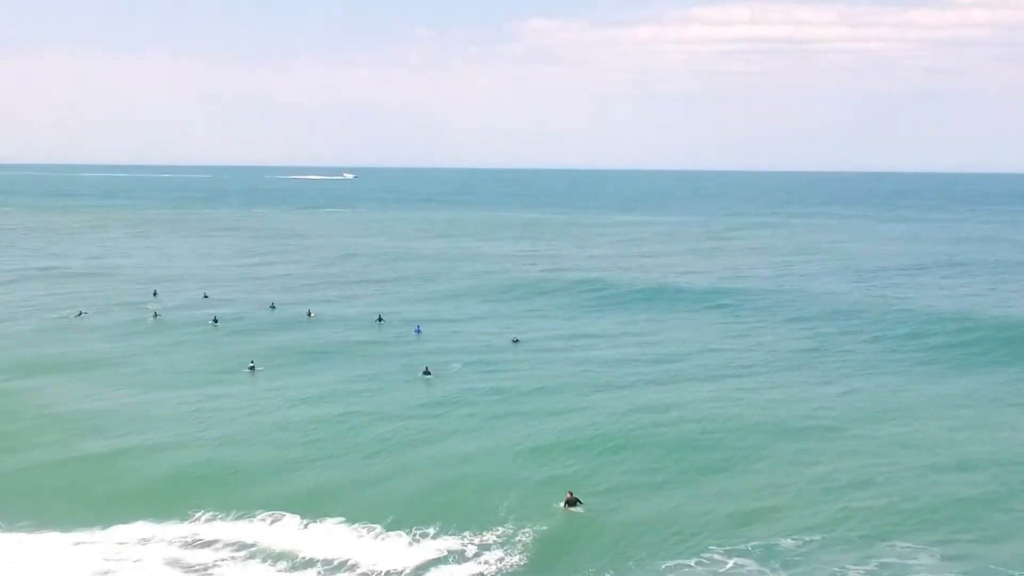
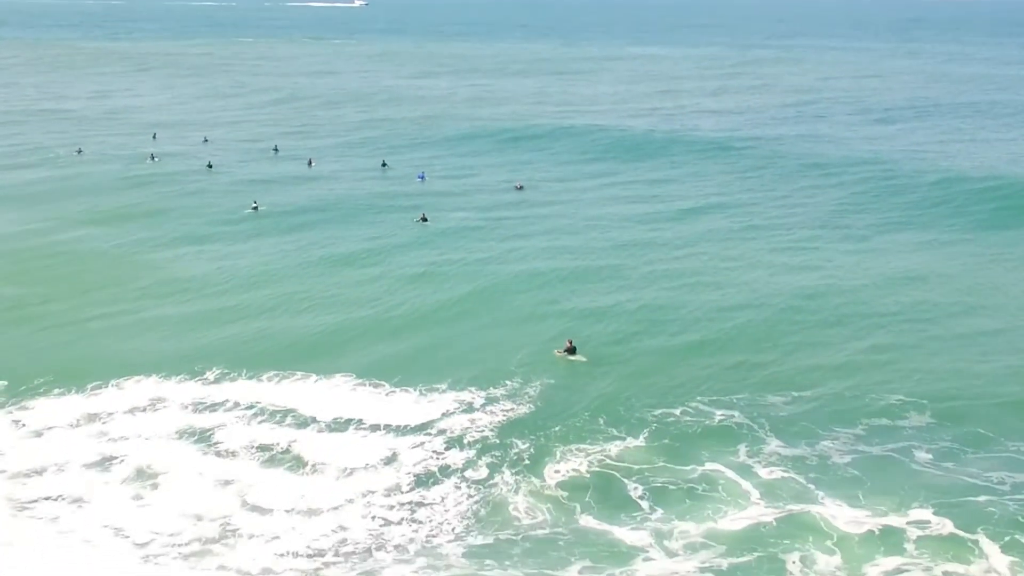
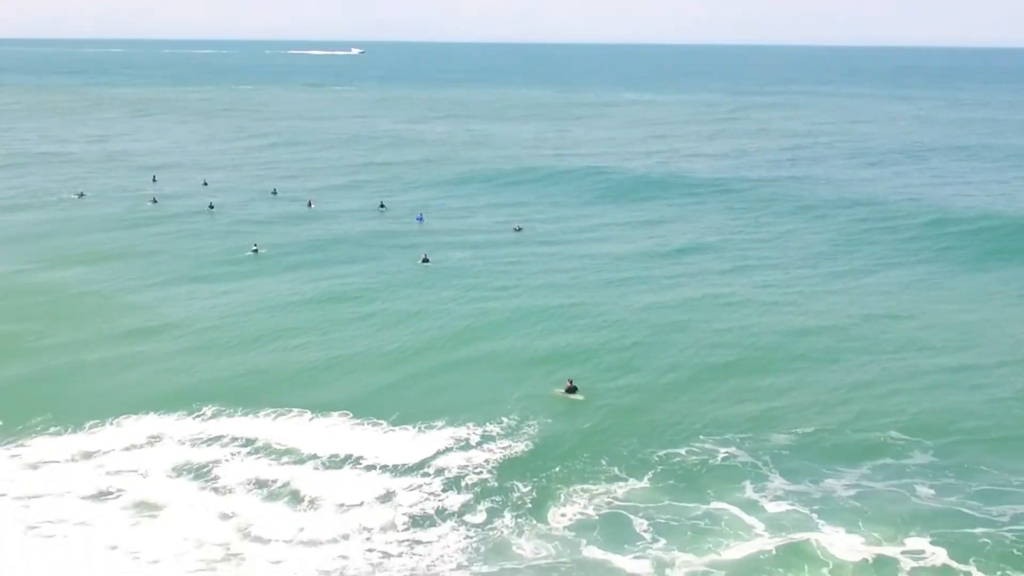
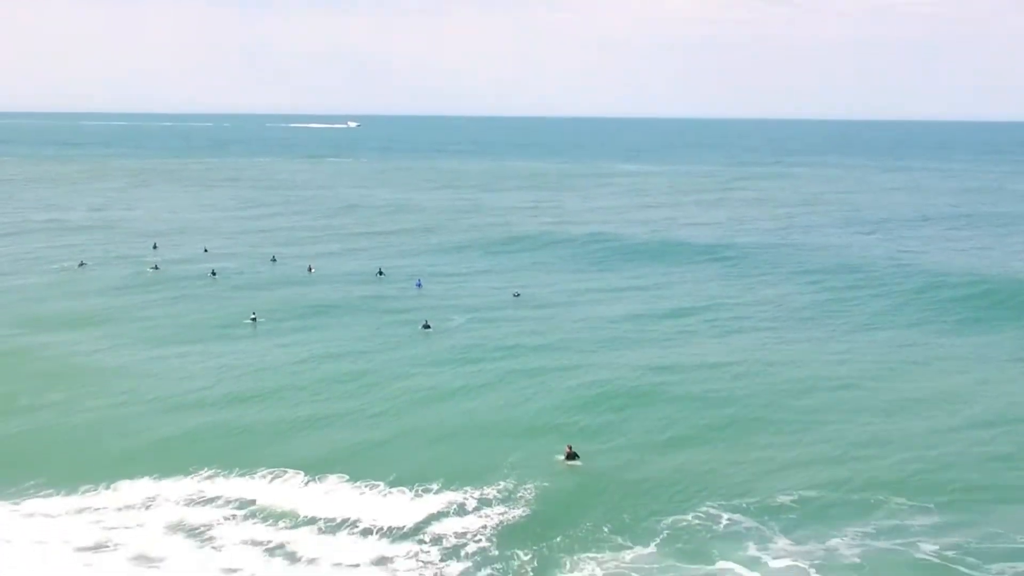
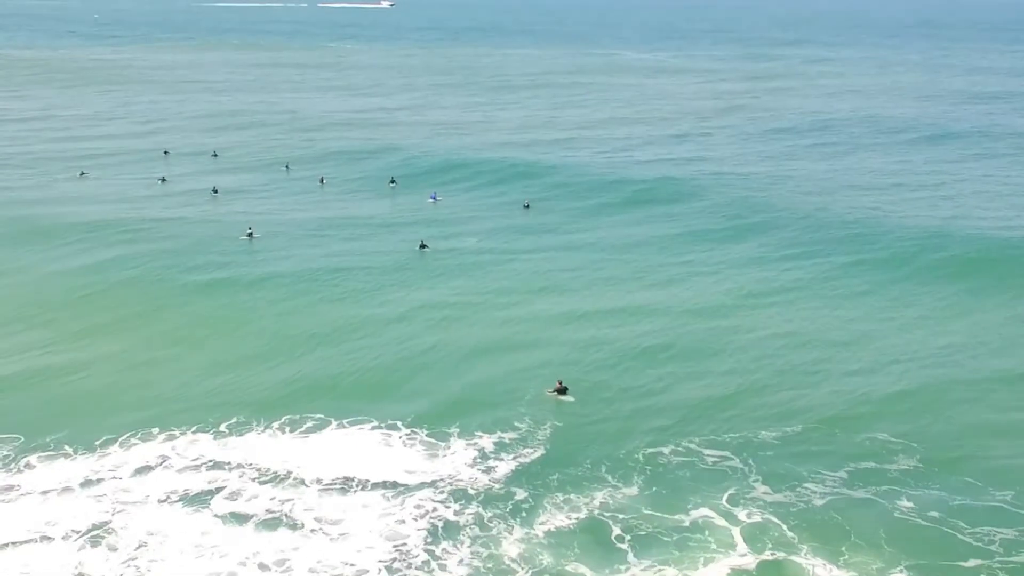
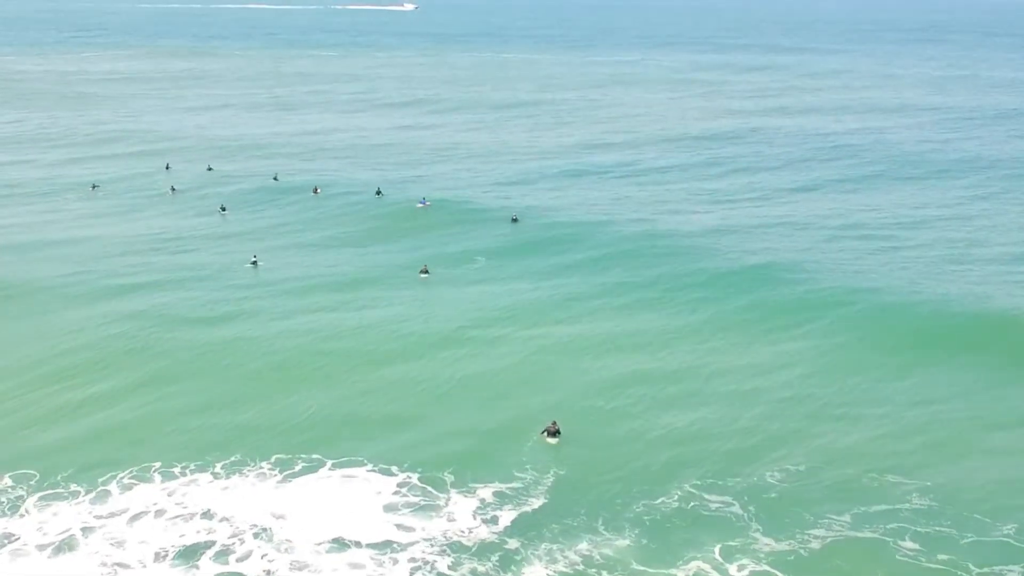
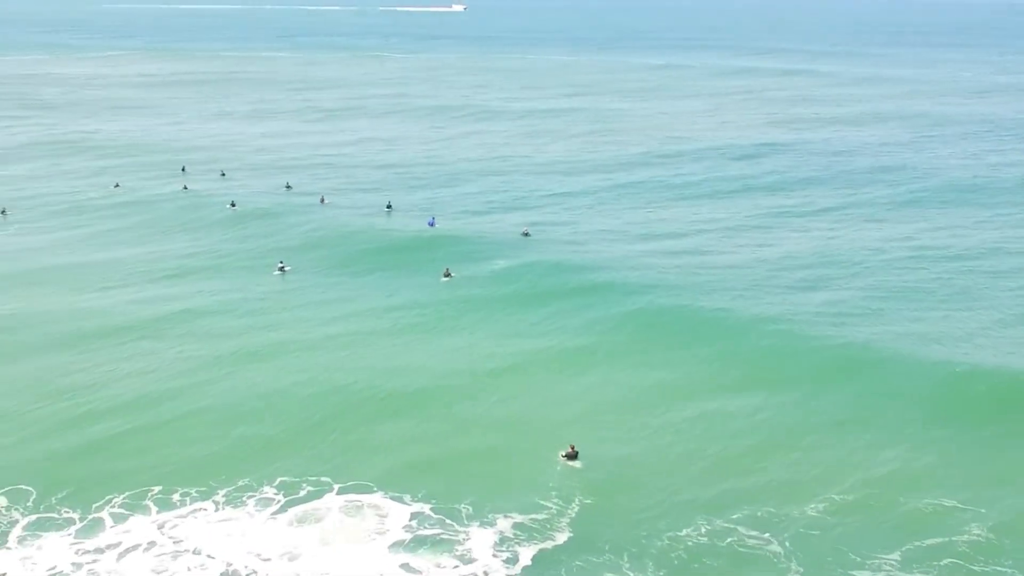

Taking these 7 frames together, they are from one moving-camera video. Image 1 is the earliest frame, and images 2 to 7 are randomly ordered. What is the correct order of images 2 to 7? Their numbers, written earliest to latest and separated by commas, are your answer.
4, 3, 2, 5, 6, 7
